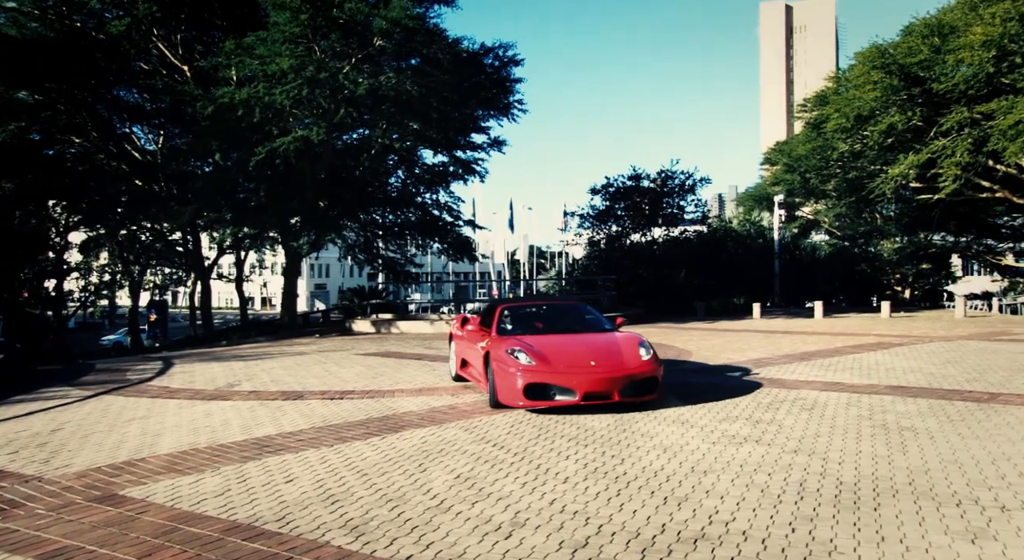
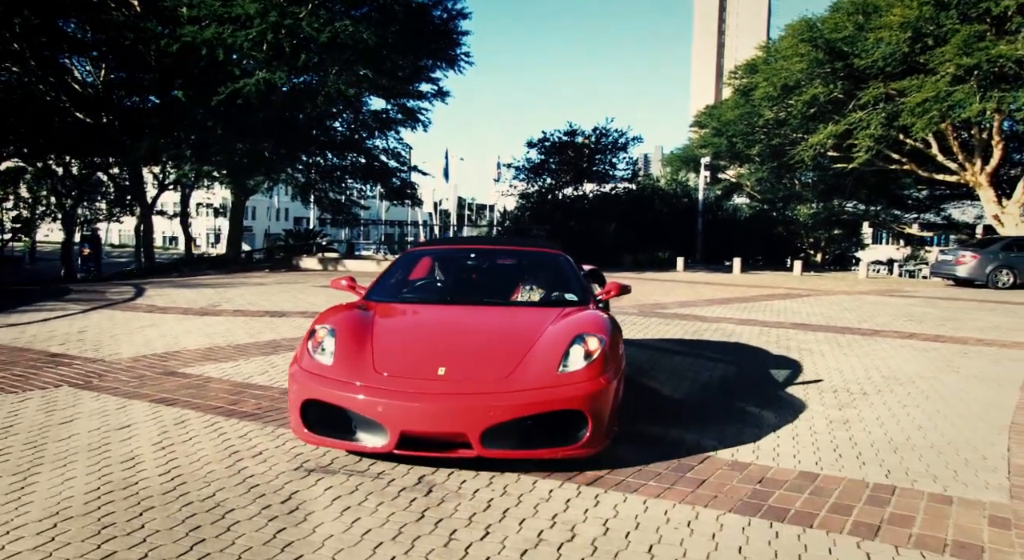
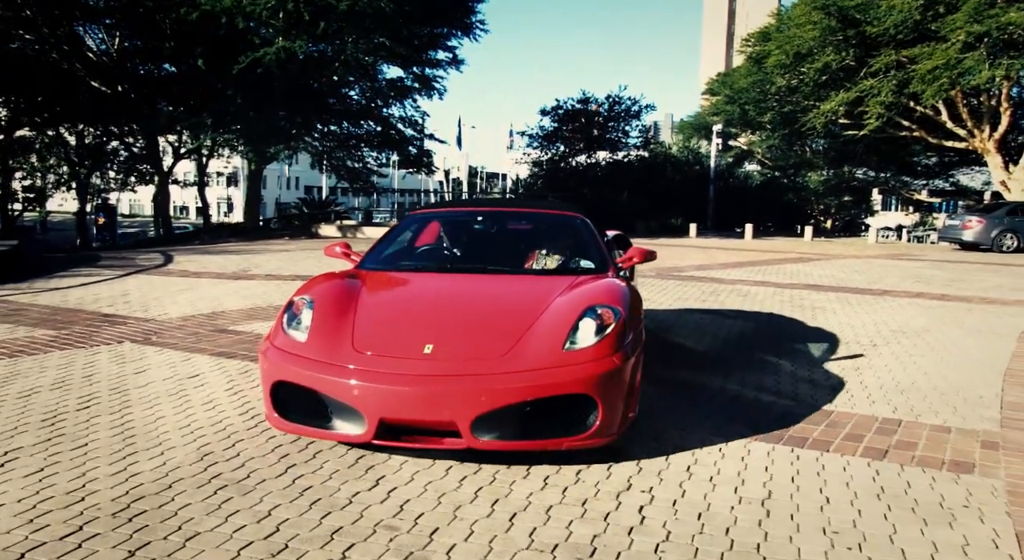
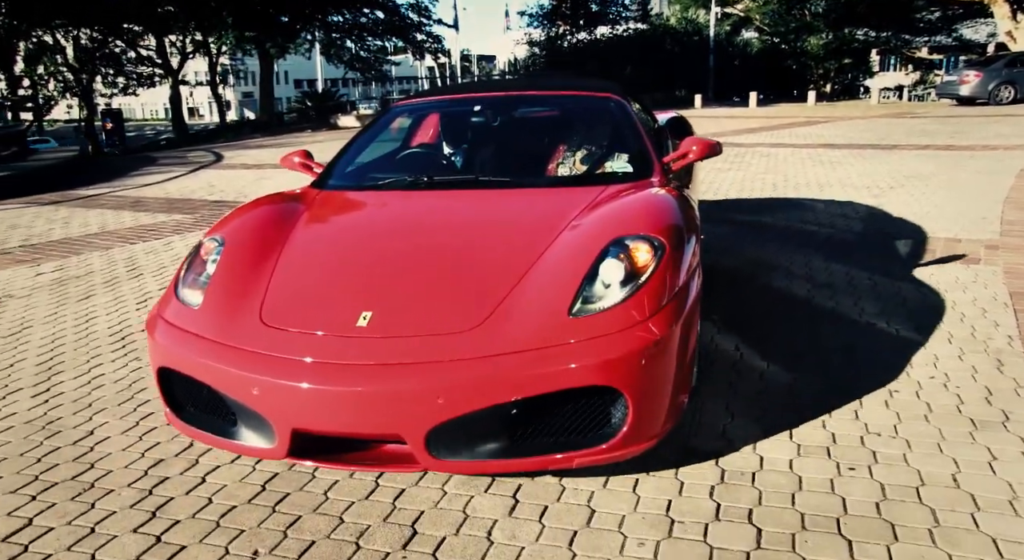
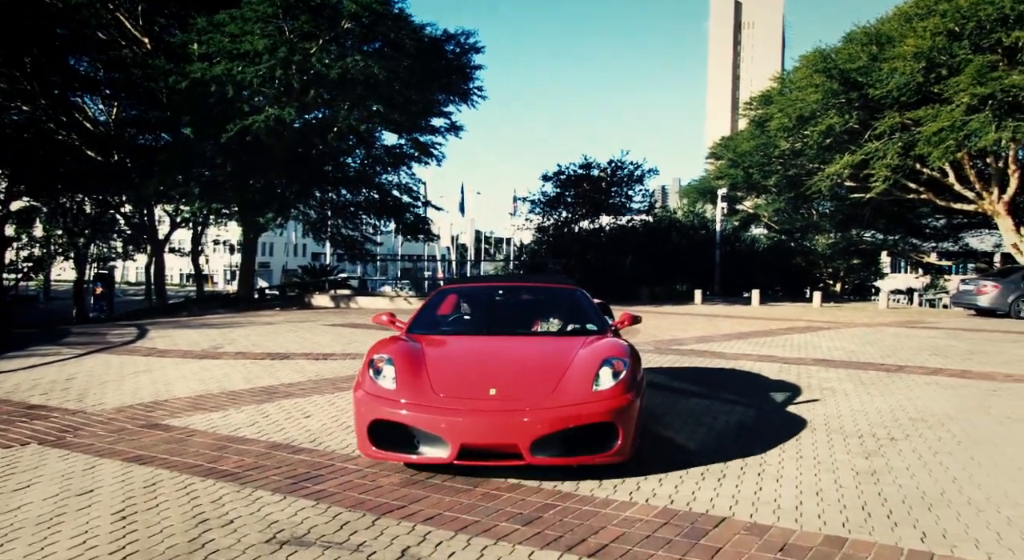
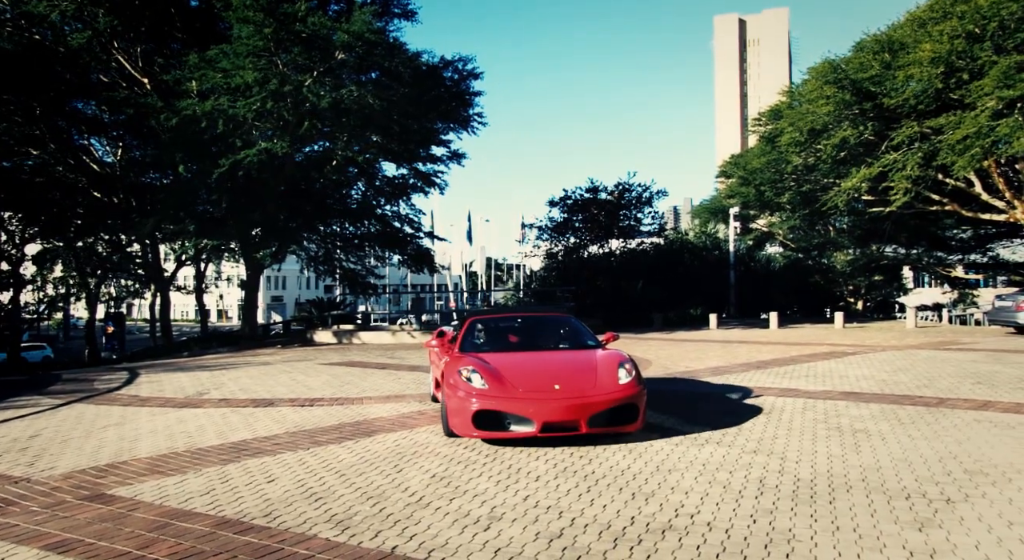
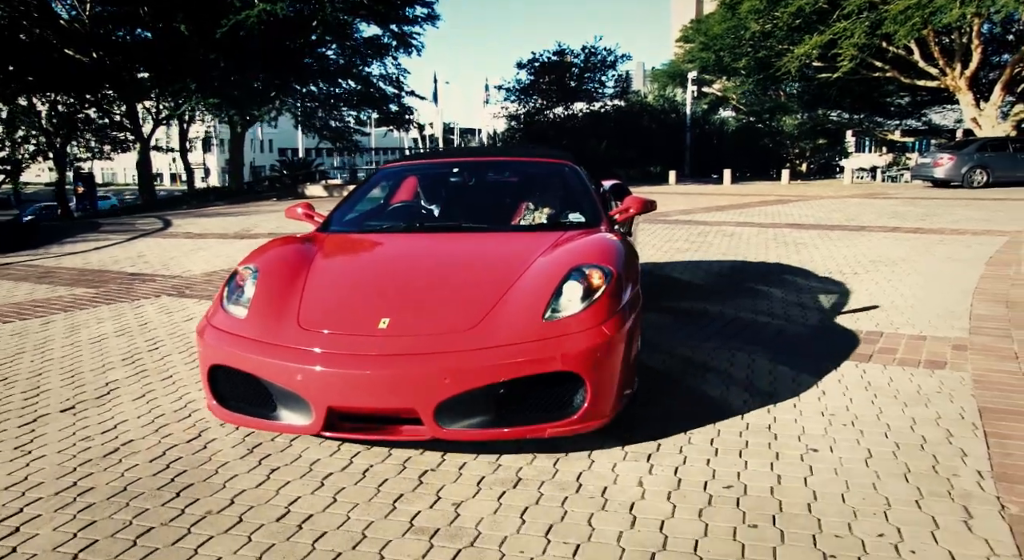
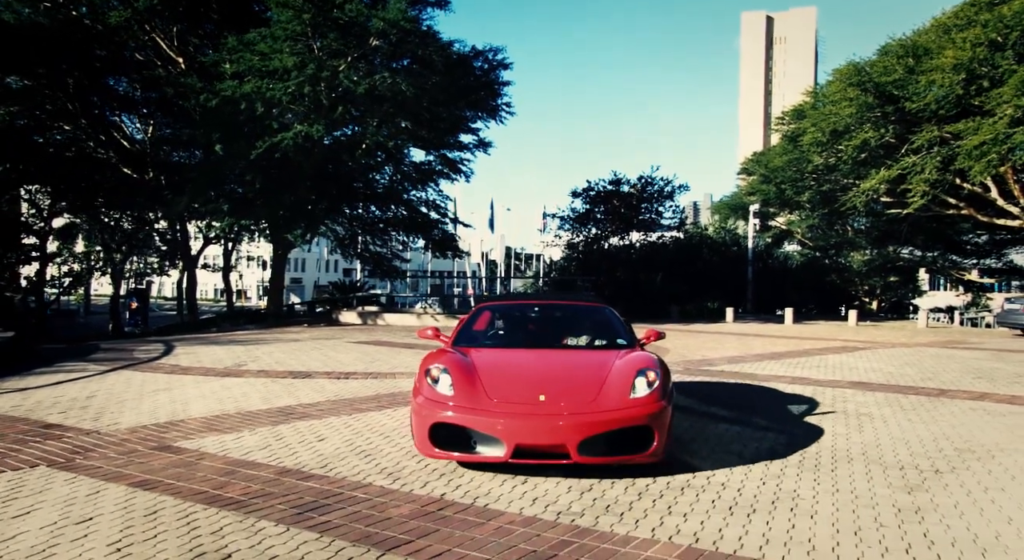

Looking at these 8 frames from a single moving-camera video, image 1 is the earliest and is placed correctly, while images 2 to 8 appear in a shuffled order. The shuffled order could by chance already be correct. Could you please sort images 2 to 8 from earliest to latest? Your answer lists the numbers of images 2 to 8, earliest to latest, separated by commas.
6, 8, 5, 2, 3, 7, 4
